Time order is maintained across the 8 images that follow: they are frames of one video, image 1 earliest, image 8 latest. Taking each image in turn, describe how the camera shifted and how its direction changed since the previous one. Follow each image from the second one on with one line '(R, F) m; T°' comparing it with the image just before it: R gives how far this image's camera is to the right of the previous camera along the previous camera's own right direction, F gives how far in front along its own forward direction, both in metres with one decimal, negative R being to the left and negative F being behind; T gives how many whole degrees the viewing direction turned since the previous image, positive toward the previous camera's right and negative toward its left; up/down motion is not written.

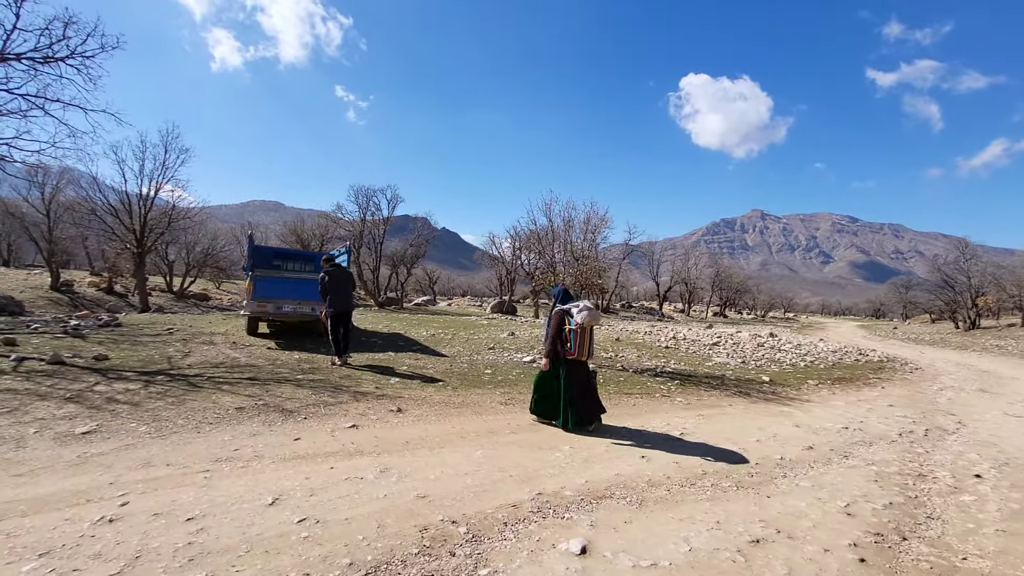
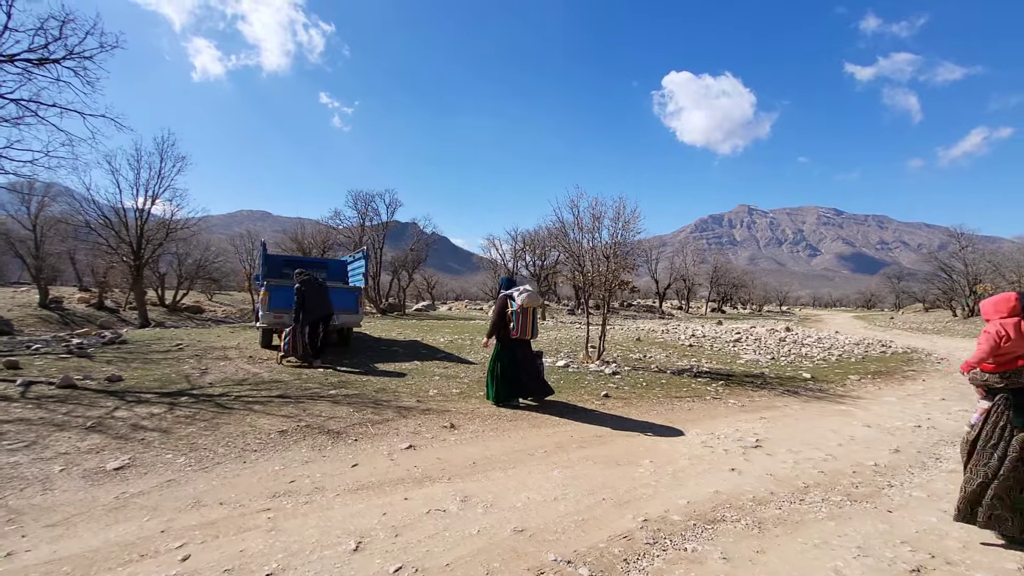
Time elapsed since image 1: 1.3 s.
(-0.8, +0.5) m; +1°
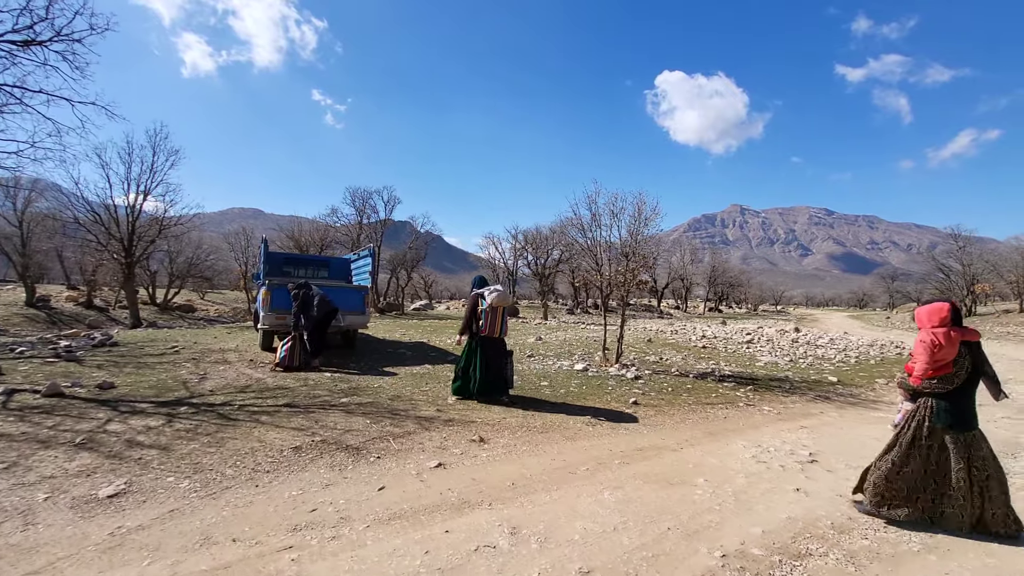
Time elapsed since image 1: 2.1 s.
(-0.4, +0.5) m; +1°
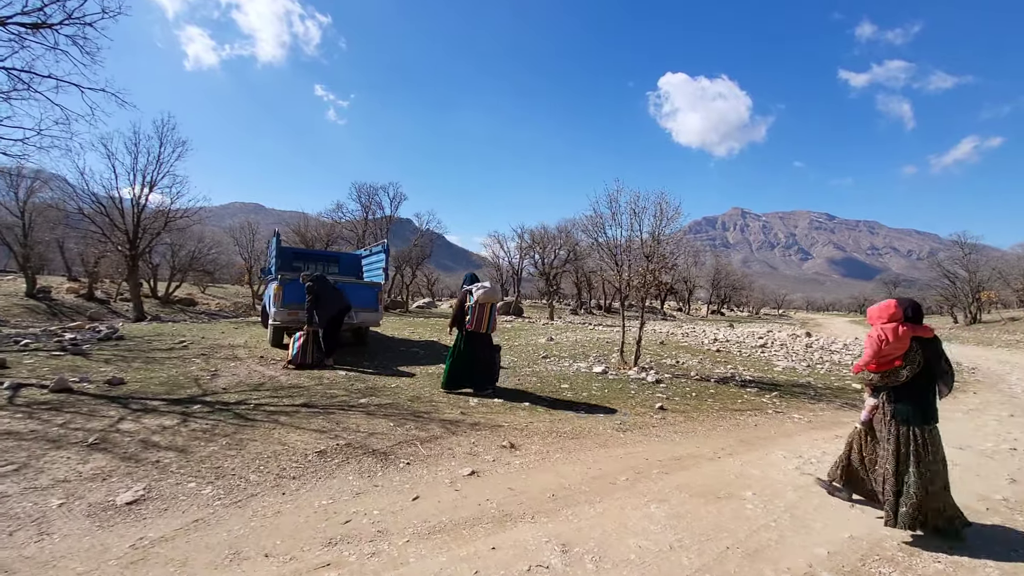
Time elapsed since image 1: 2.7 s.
(-0.4, +0.3) m; 0°
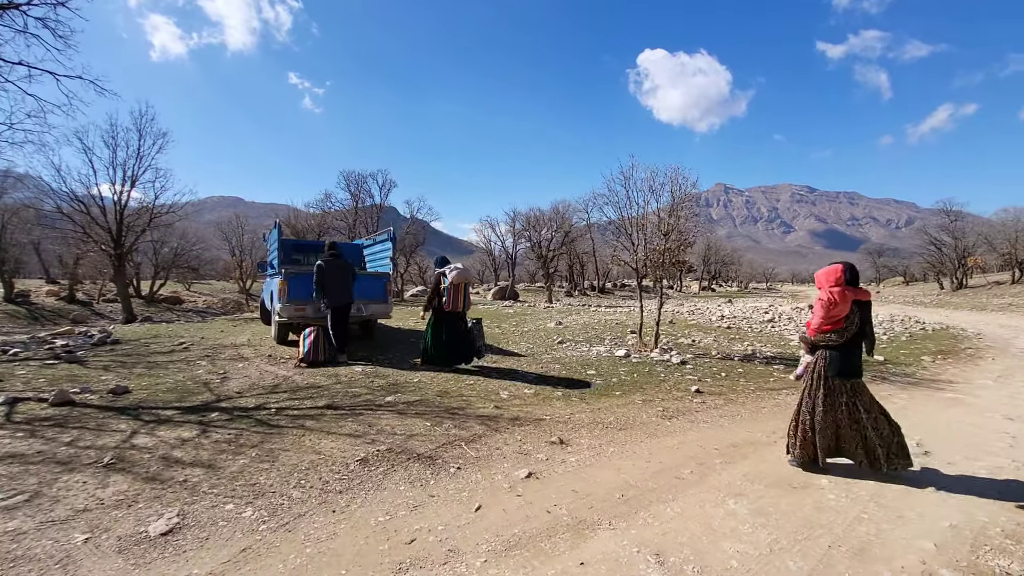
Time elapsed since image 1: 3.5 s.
(-0.5, +0.4) m; +1°
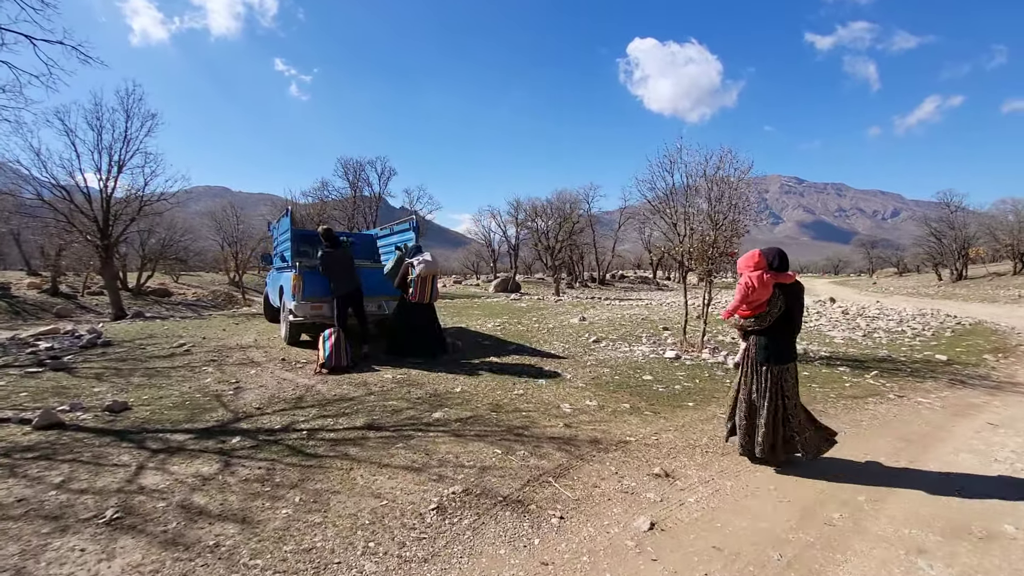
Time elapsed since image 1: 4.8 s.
(-0.8, +0.9) m; +1°
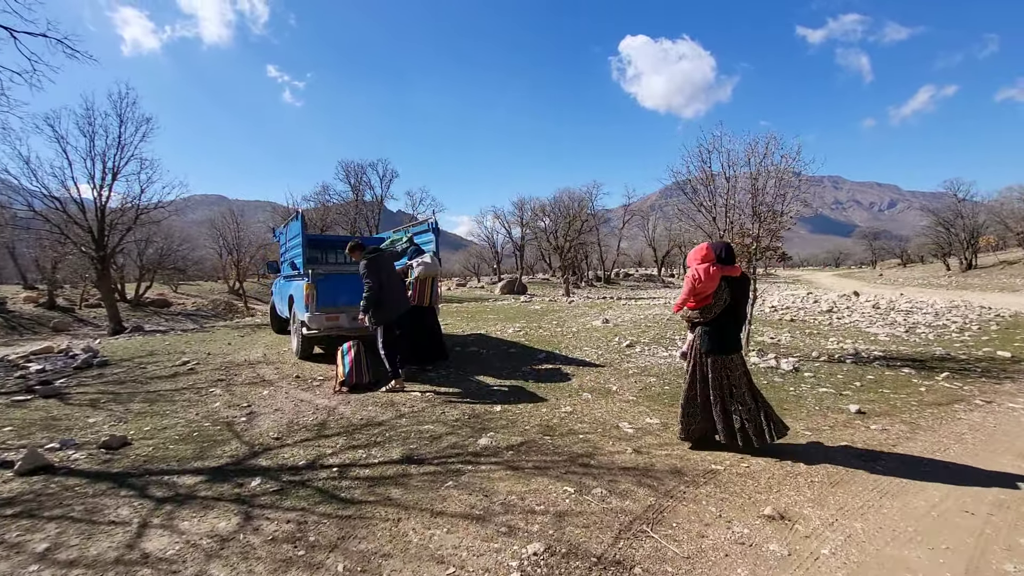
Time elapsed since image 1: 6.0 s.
(-0.5, +0.7) m; 0°
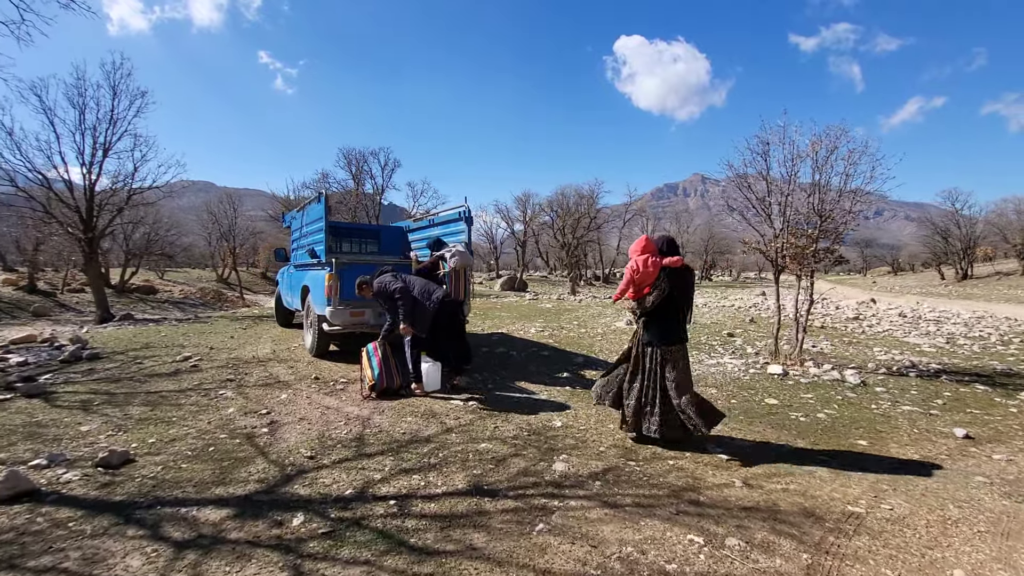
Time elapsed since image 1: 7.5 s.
(-0.8, +0.7) m; +1°
